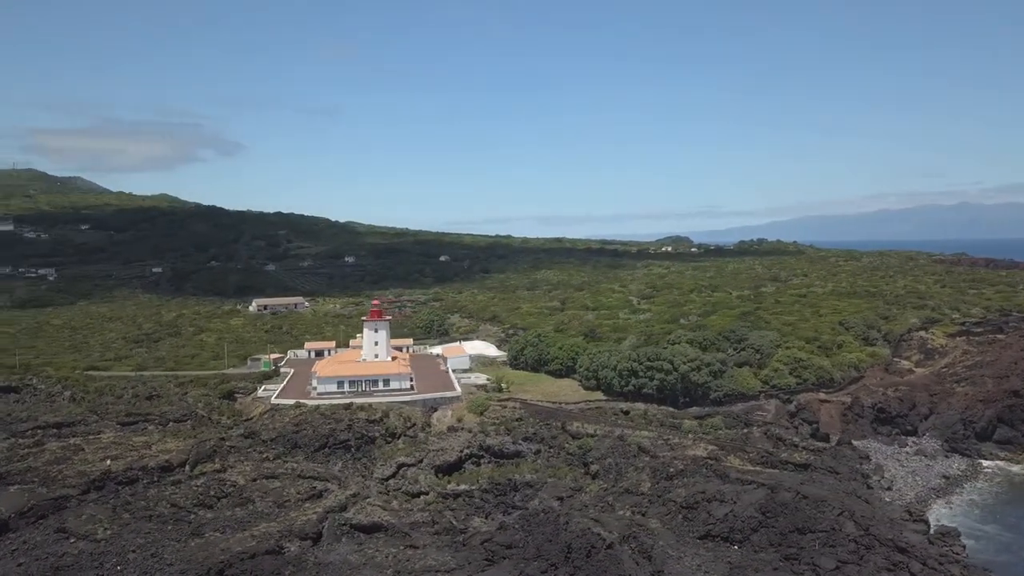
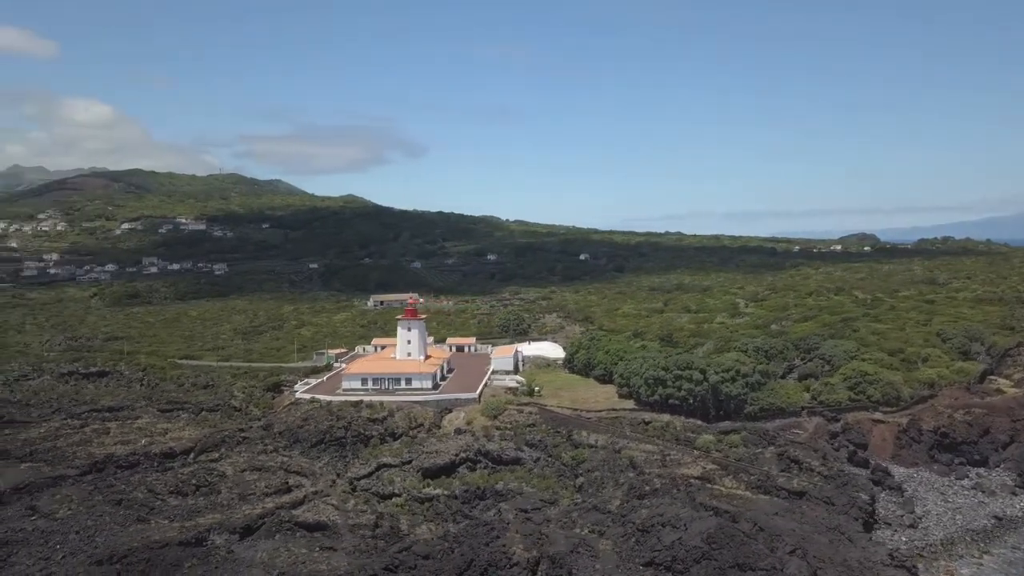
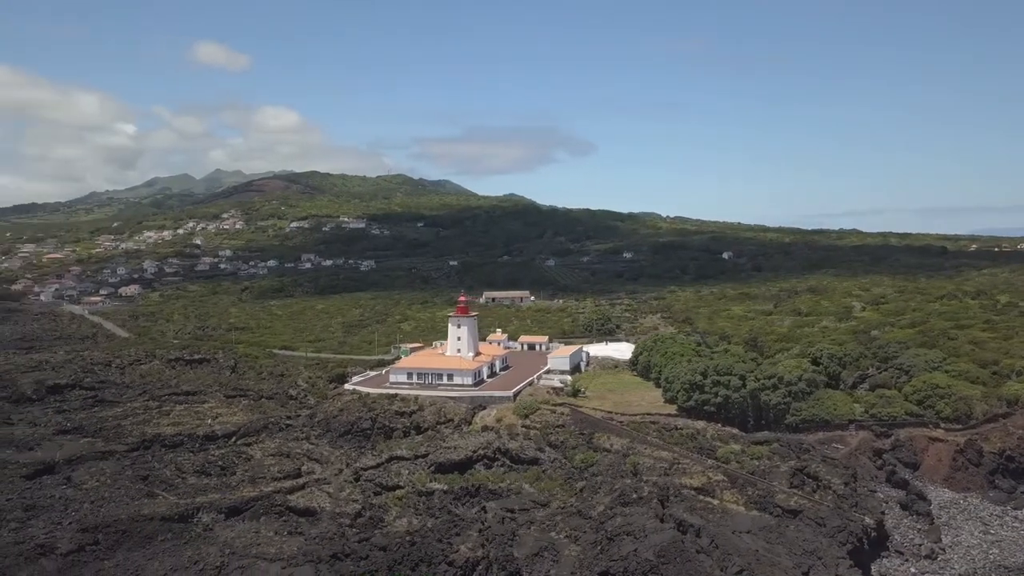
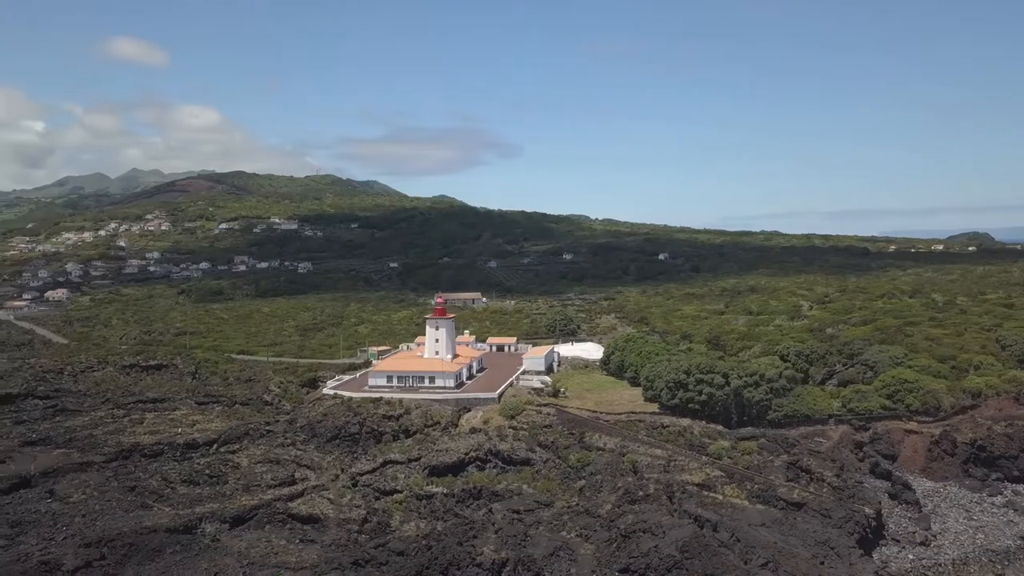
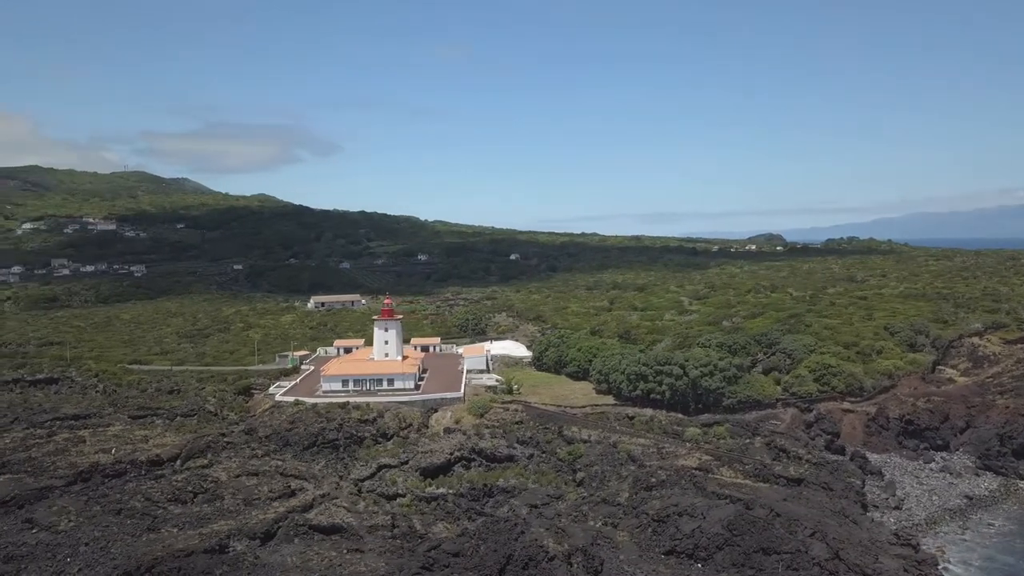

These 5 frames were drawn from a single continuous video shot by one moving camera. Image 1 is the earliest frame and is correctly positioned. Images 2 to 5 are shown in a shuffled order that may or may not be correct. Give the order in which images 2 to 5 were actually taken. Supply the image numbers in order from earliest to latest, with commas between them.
5, 2, 4, 3
